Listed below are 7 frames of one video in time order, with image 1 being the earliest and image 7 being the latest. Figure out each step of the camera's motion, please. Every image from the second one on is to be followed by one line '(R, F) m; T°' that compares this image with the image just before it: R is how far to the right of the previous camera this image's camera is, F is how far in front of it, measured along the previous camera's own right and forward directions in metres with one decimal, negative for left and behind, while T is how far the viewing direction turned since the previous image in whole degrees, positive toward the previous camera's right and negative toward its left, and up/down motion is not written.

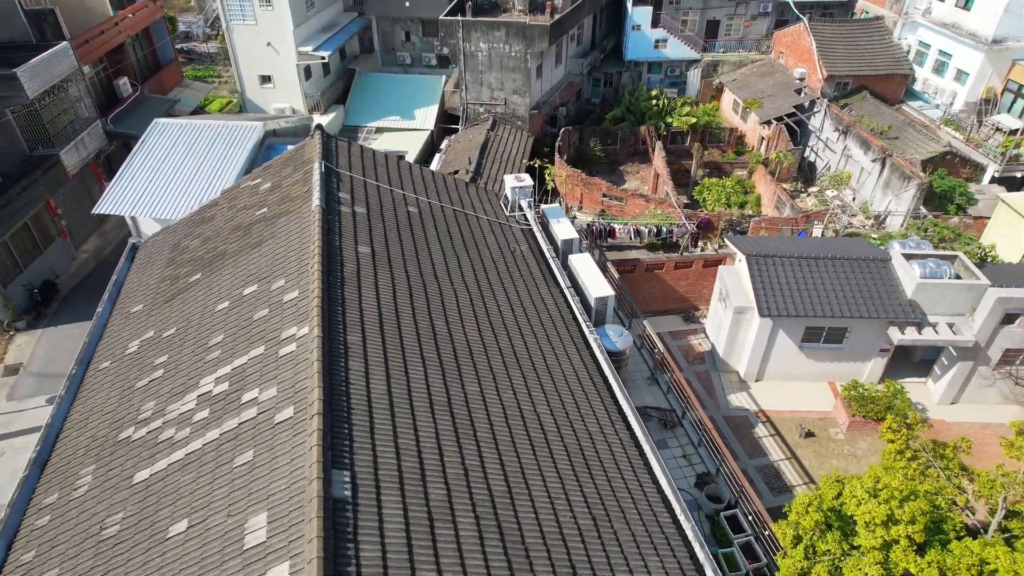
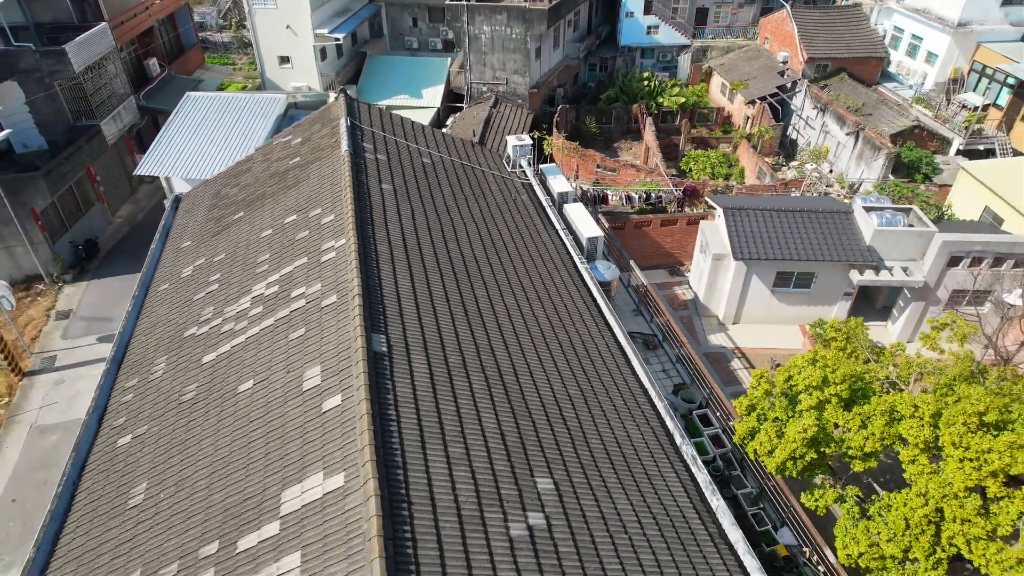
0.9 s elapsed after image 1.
(0.0, -2.4) m; 0°
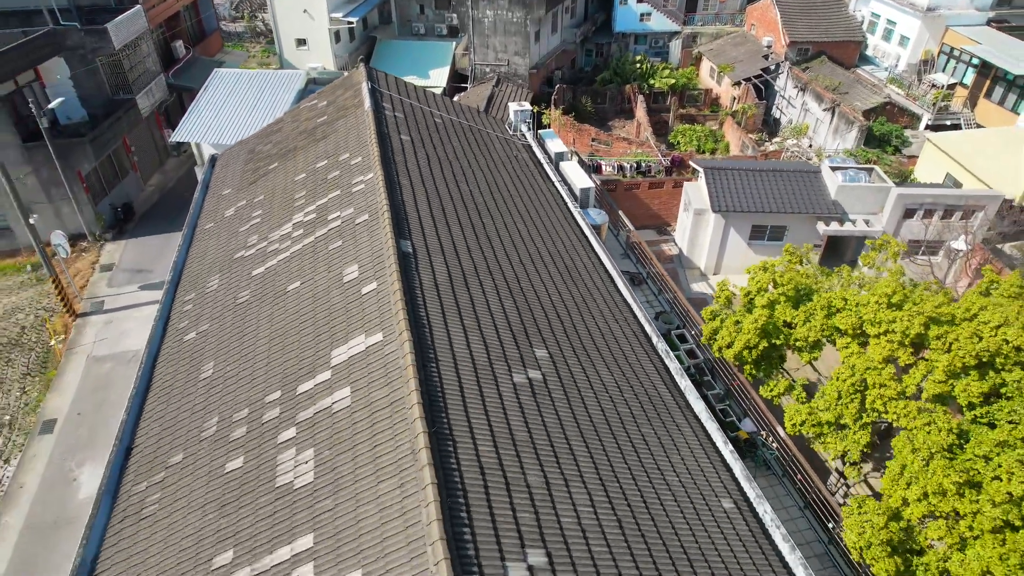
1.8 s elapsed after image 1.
(0.0, -2.5) m; 0°
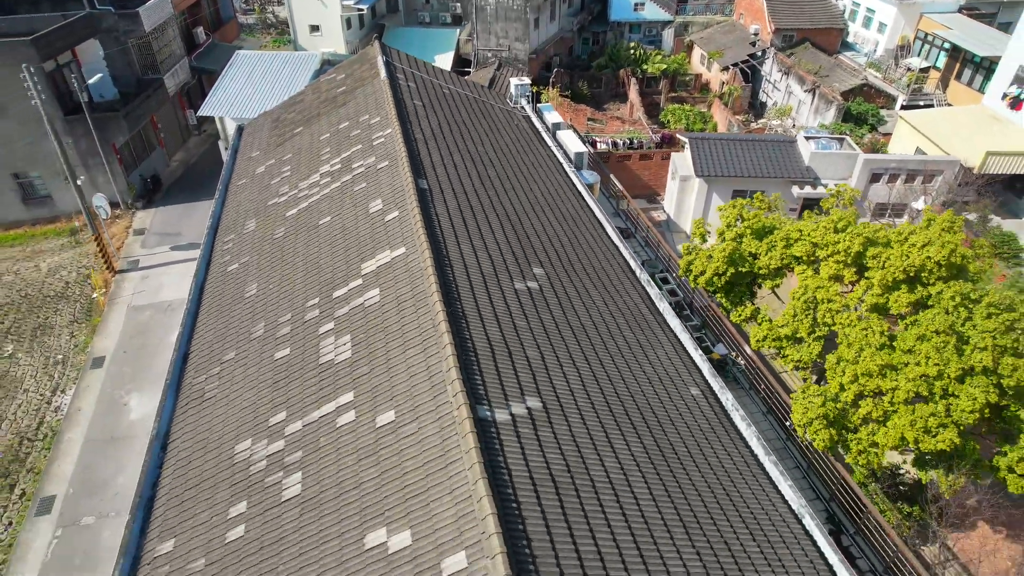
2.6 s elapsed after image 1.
(0.0, -2.3) m; 0°
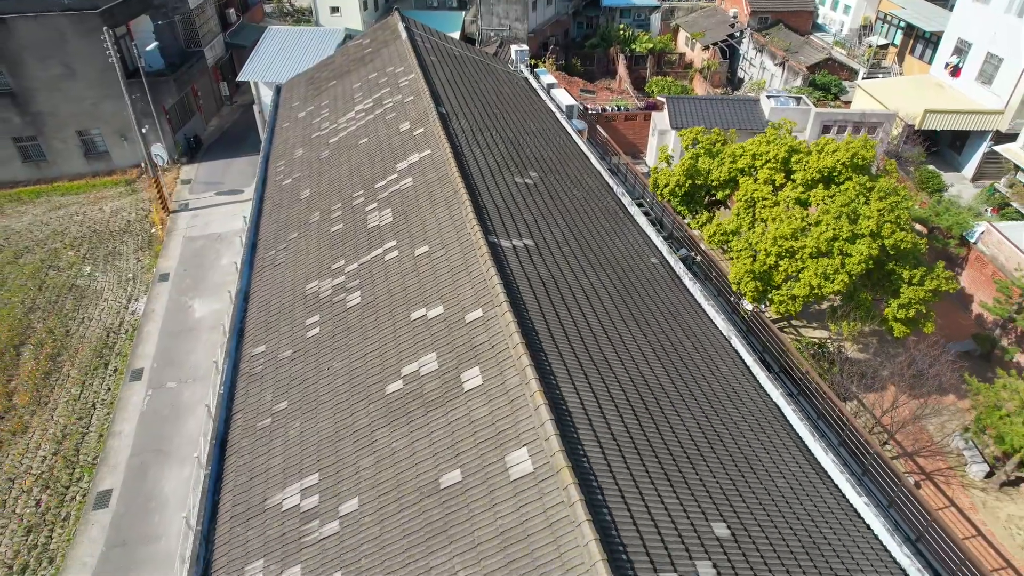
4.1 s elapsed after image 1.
(0.0, -4.2) m; 0°
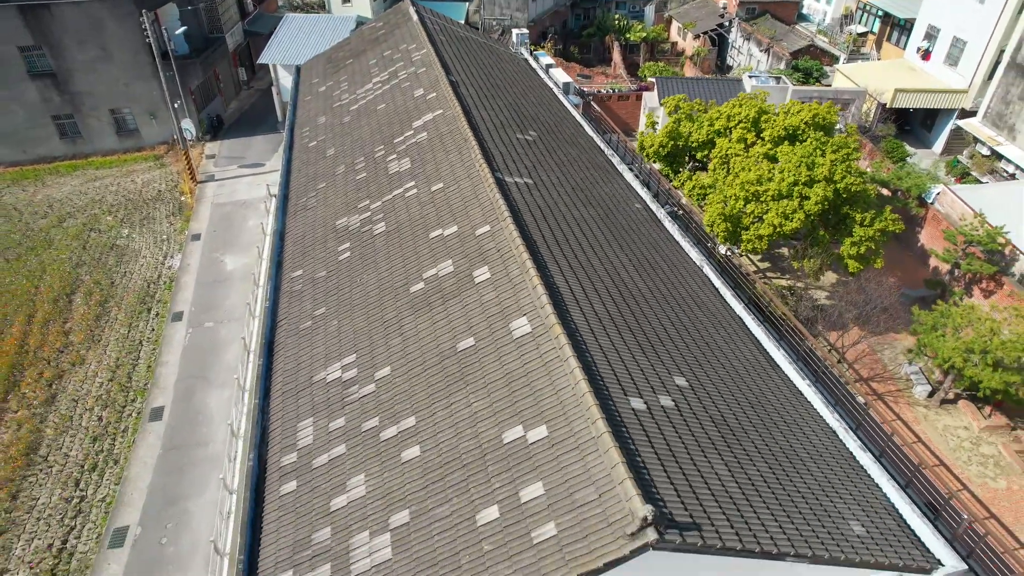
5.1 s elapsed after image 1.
(0.0, -2.6) m; 0°
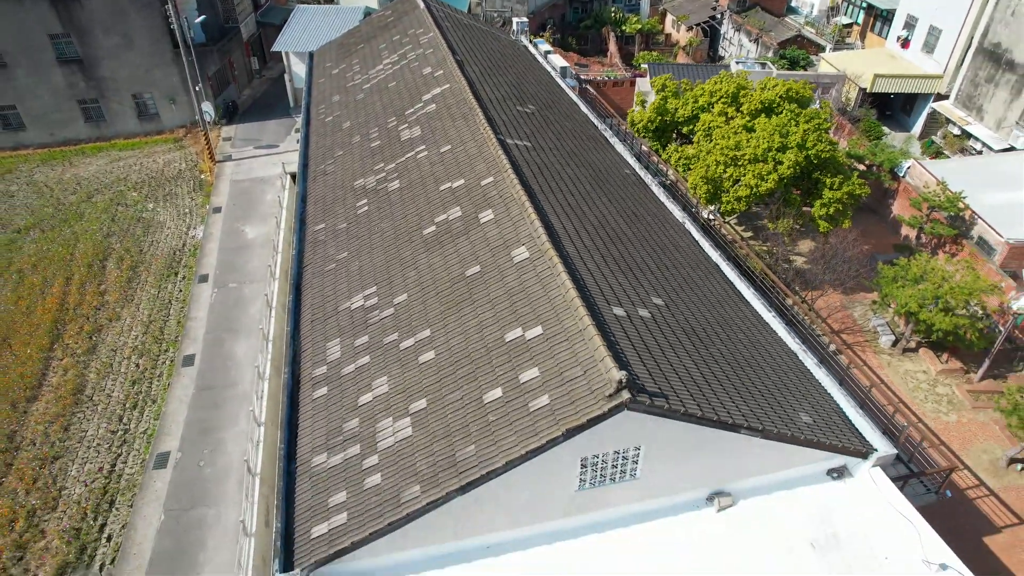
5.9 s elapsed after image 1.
(0.0, -2.1) m; 0°
